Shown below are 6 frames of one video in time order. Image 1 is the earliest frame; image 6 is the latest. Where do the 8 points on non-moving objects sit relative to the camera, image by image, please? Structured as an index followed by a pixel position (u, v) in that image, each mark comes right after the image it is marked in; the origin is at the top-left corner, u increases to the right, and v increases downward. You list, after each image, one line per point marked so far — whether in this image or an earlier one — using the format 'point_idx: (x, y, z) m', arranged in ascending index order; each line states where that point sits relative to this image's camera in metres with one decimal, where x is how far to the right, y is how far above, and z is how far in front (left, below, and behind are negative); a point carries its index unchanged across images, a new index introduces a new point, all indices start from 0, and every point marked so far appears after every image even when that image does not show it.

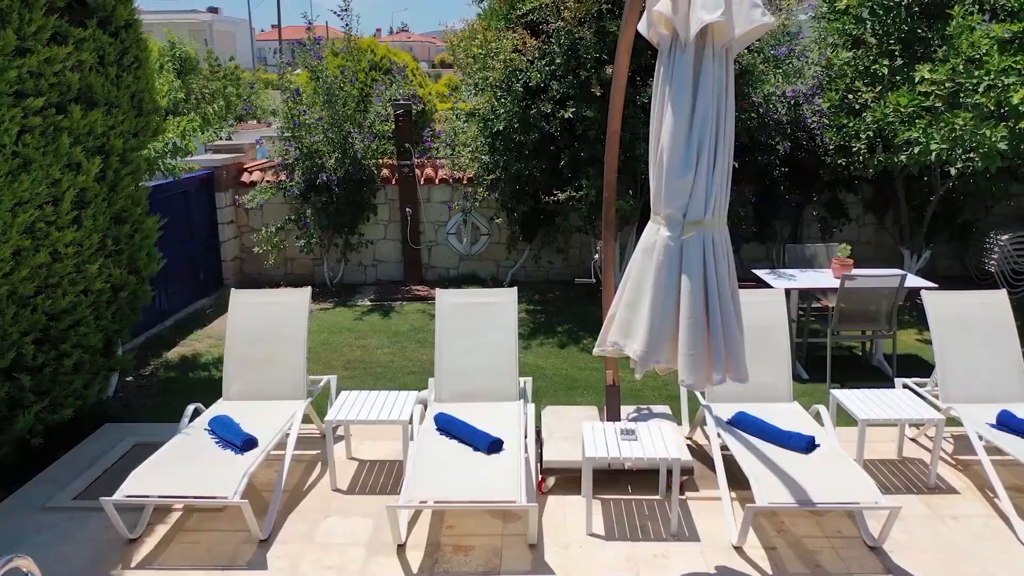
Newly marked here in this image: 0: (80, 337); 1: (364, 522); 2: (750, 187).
0: (-3.5, -0.4, +4.6) m
1: (-1.0, -1.5, +3.8) m
2: (+3.4, +1.4, +8.0) m
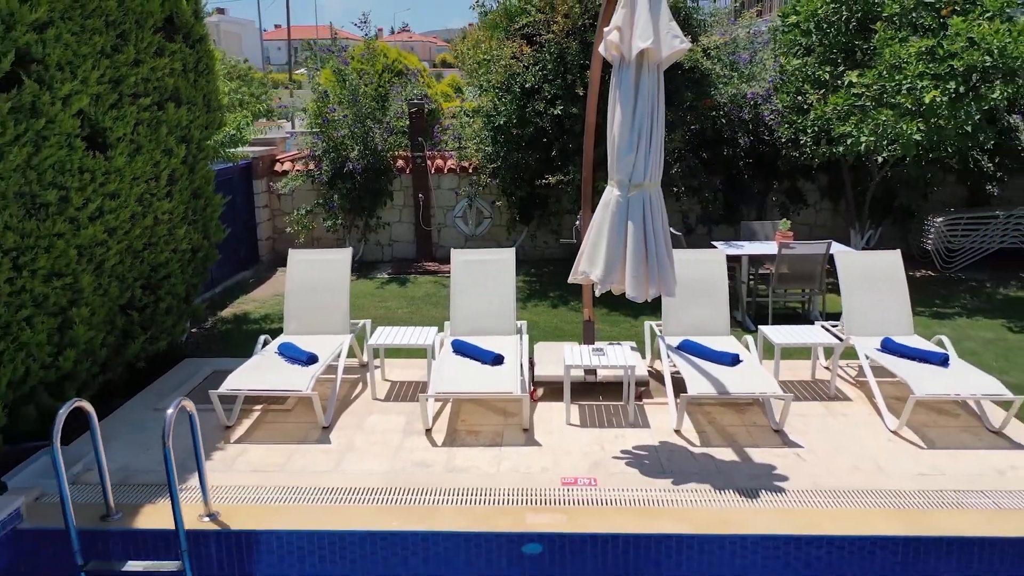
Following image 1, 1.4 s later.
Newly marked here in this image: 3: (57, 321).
0: (-3.5, 0.0, +5.9) m
1: (-1.0, -1.1, +5.1) m
2: (+3.4, +1.8, +9.3) m
3: (-3.6, -0.3, +4.6) m
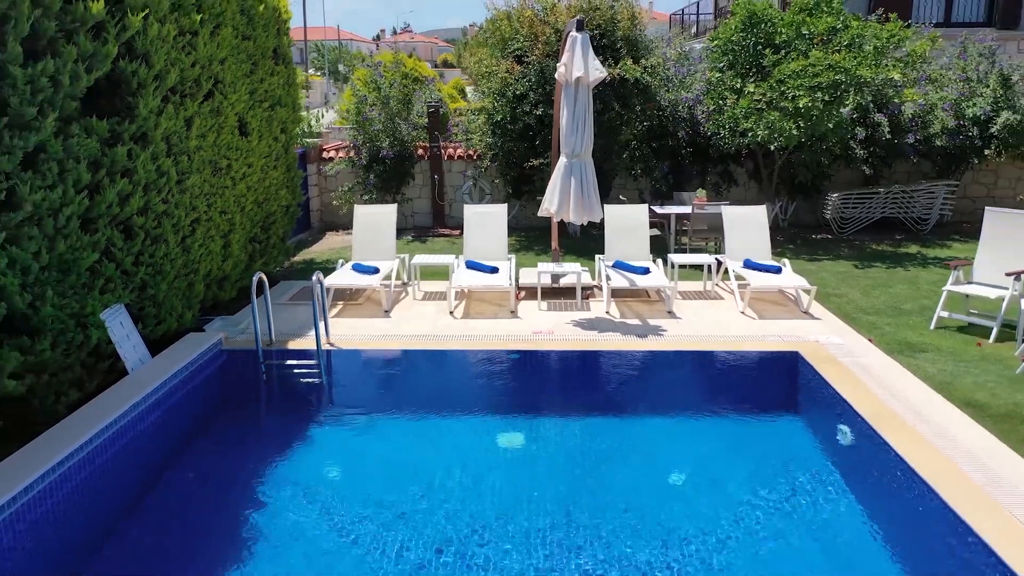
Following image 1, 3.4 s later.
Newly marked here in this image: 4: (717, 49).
0: (-3.6, +0.9, +8.7) m
1: (-1.1, -0.3, +7.9) m
2: (+3.3, +2.7, +12.1) m
3: (-3.7, +0.6, +7.4) m
4: (+4.0, +4.7, +11.3) m
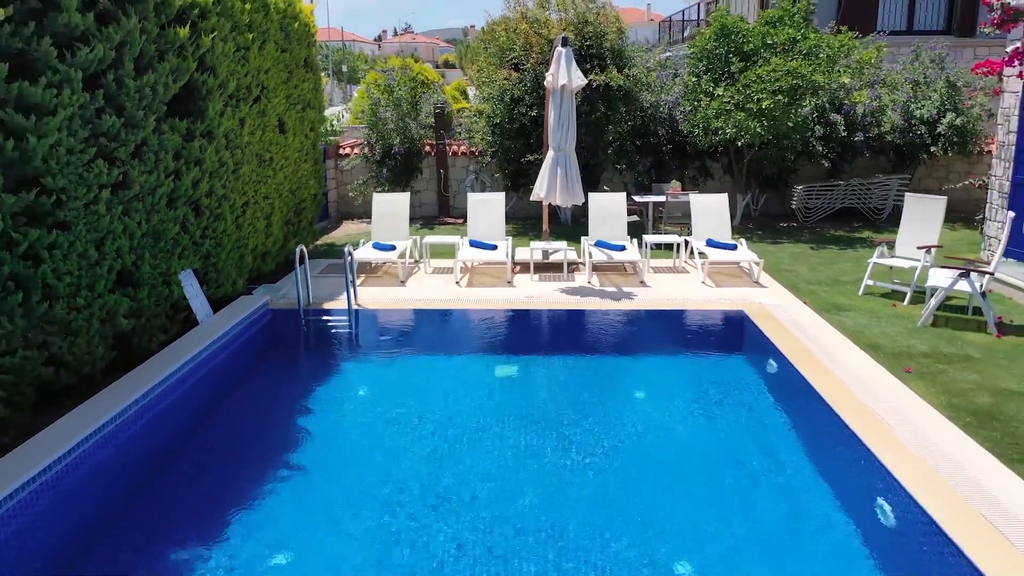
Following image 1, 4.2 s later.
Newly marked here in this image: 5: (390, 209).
0: (-3.7, +1.3, +10.1) m
1: (-1.1, +0.1, +9.3) m
2: (+3.2, +3.1, +13.5) m
3: (-3.8, +1.0, +8.8) m
4: (+4.0, +5.1, +12.7) m
5: (-2.2, +1.4, +10.1) m
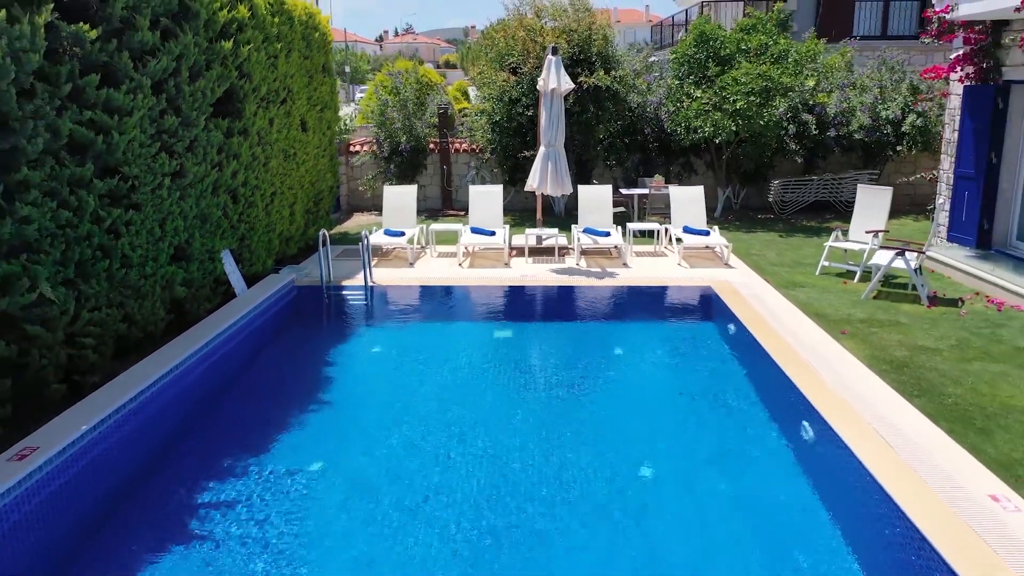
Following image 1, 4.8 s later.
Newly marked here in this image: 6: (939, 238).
0: (-3.7, +1.6, +11.2) m
1: (-1.2, +0.5, +10.4) m
2: (+3.2, +3.4, +14.6) m
3: (-3.8, +1.4, +9.9) m
4: (+3.9, +5.4, +13.8) m
5: (-2.2, +1.7, +11.2) m
6: (+7.8, +0.9, +10.5) m
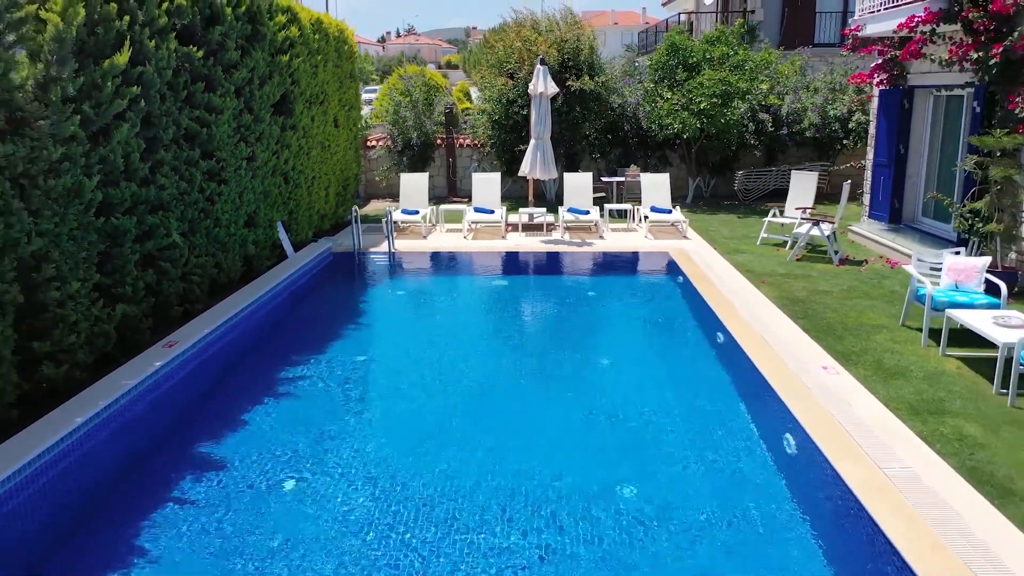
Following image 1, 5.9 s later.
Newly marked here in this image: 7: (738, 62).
0: (-3.8, +2.3, +13.4) m
1: (-1.3, +1.1, +12.5) m
2: (+3.1, +4.1, +16.7) m
3: (-3.9, +2.0, +12.1) m
4: (+3.9, +6.1, +15.9) m
5: (-2.3, +2.4, +13.3) m
6: (+7.7, +1.6, +12.6) m
7: (+5.9, +5.9, +14.8) m
